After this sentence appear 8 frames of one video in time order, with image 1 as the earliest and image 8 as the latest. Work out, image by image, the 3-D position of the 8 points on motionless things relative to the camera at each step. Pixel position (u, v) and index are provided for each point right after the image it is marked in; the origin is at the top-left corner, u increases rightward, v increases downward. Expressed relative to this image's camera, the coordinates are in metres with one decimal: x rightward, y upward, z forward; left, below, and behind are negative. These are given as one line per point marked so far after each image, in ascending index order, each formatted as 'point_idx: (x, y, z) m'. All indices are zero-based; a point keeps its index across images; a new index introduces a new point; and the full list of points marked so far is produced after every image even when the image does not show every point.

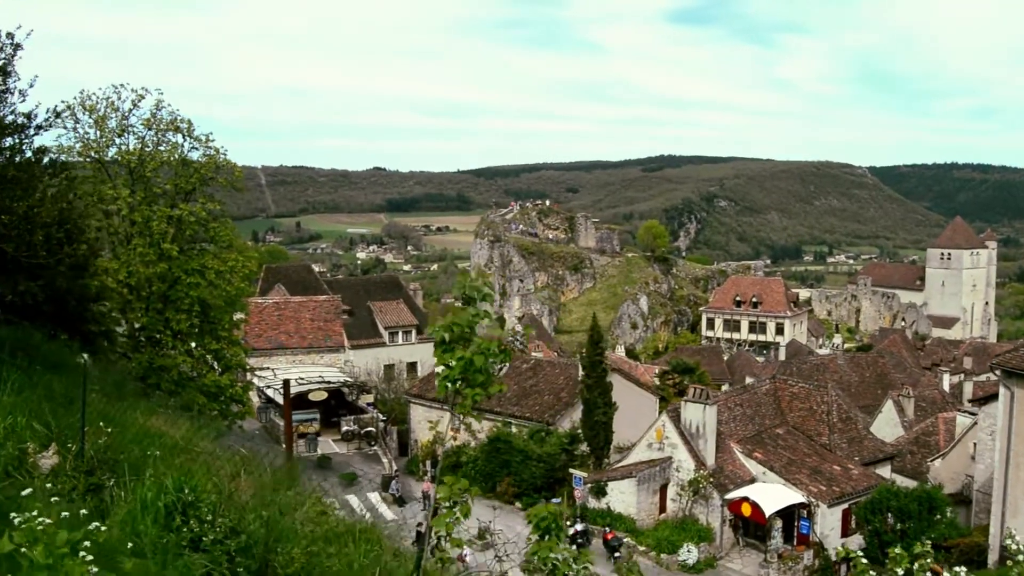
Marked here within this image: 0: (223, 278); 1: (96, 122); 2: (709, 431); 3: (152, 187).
0: (-6.4, +0.2, +19.0) m
1: (-8.9, +3.5, +18.5) m
2: (+4.5, -3.2, +19.7) m
3: (-7.9, +2.2, +19.0) m
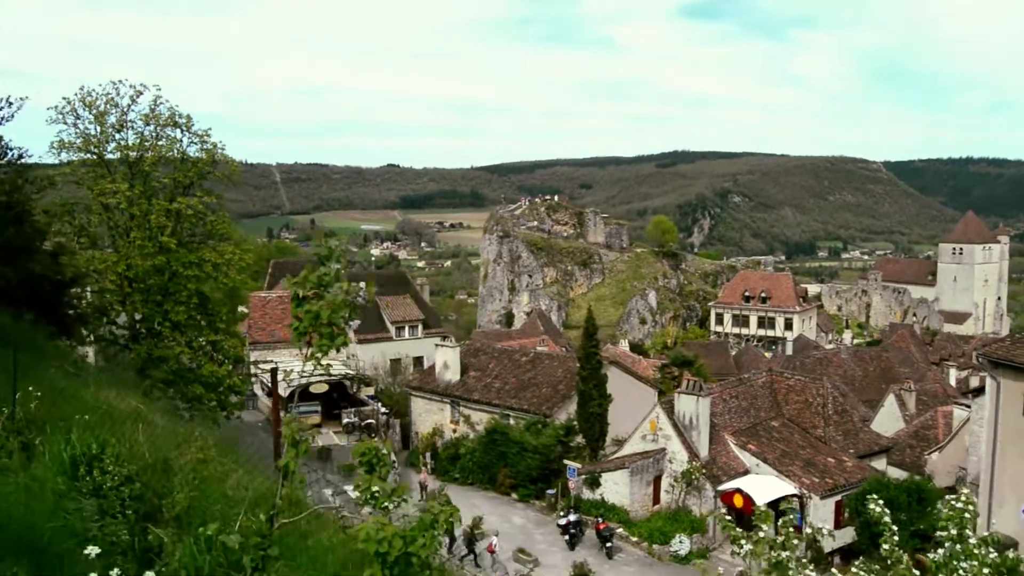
0: (-6.5, +0.4, +19.3) m
1: (-9.0, +3.7, +18.9) m
2: (+4.4, -3.1, +19.9) m
3: (-8.0, +2.4, +19.4) m
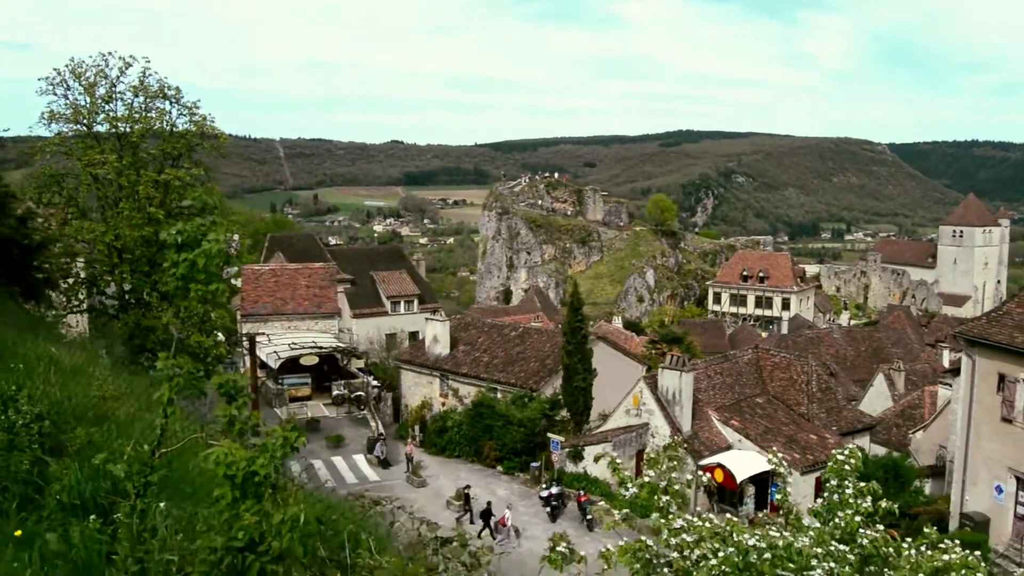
0: (-6.8, +1.0, +19.5) m
1: (-9.3, +4.4, +18.9) m
2: (+4.0, -2.5, +20.0) m
3: (-8.3, +3.1, +19.5) m
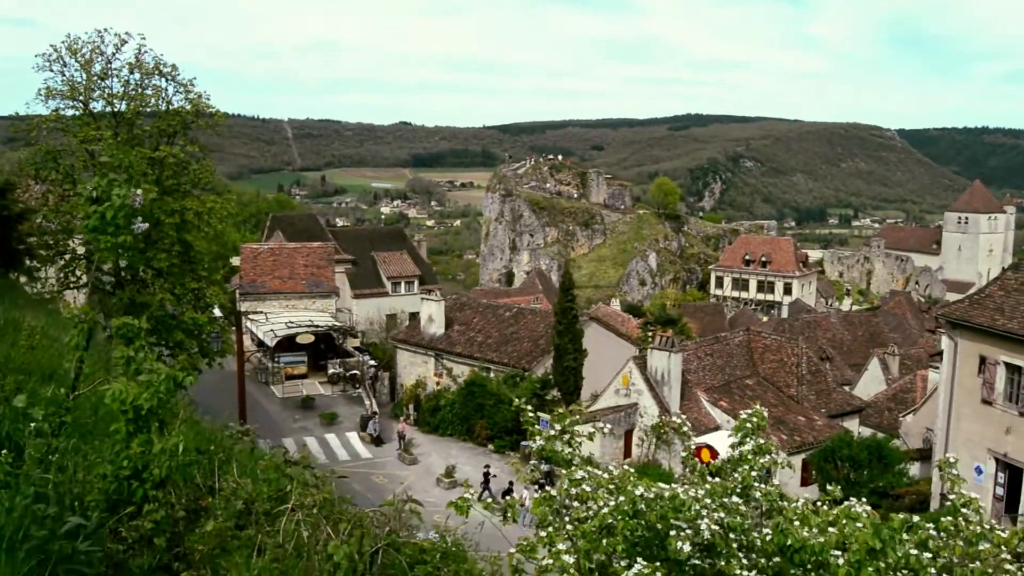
0: (-7.0, +1.5, +19.7) m
1: (-9.5, +4.9, +19.1) m
2: (+3.8, -2.1, +20.2) m
3: (-8.5, +3.6, +19.7) m
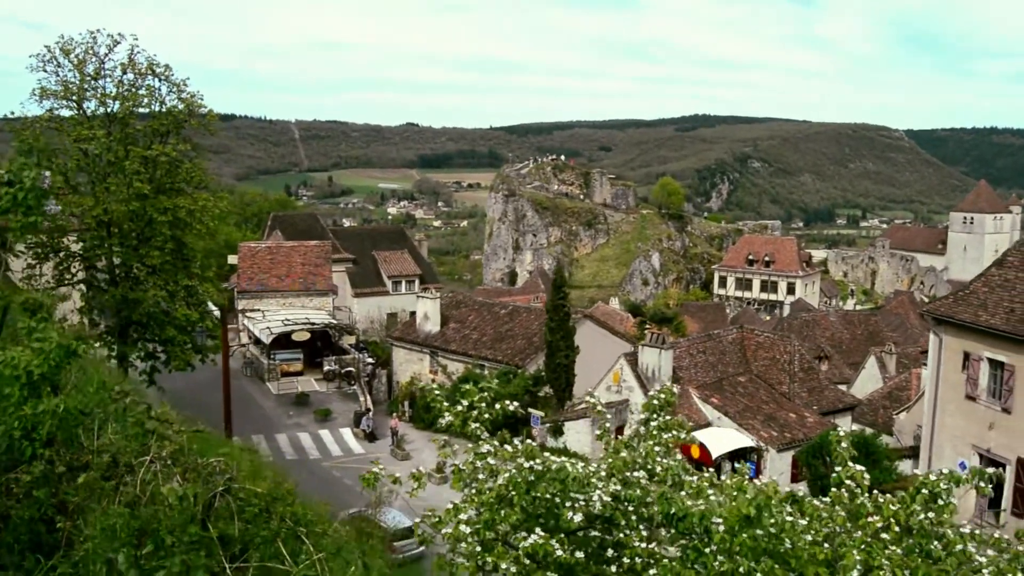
0: (-7.3, +1.6, +19.9) m
1: (-9.7, +5.0, +19.3) m
2: (+3.6, -2.0, +20.3) m
3: (-8.7, +3.7, +19.9) m
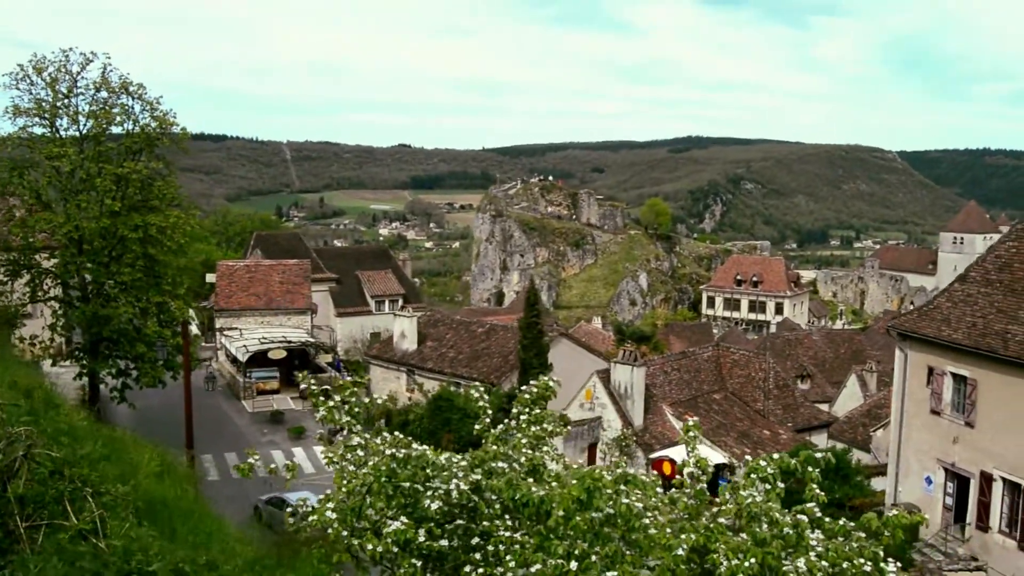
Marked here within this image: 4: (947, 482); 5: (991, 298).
0: (-7.9, +1.2, +19.9) m
1: (-10.4, +4.6, +19.4) m
2: (+2.9, -2.4, +20.2) m
3: (-9.4, +3.3, +19.9) m
4: (+7.5, -3.4, +15.1) m
5: (+8.3, -0.2, +15.0) m
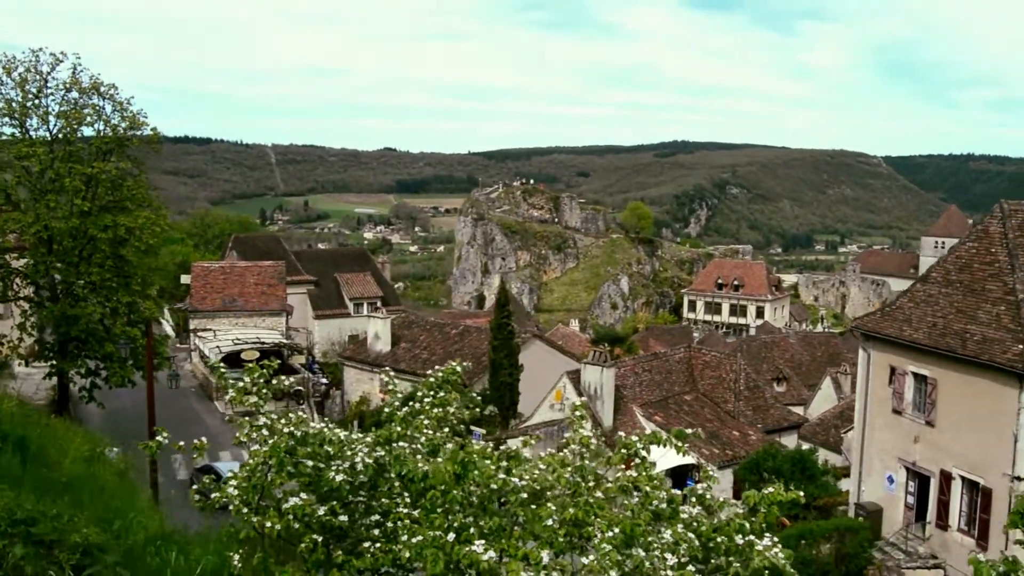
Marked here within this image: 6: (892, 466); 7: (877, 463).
0: (-8.6, +1.2, +19.8) m
1: (-11.1, +4.6, +19.3) m
2: (+2.2, -2.4, +20.3) m
3: (-10.1, +3.3, +19.8) m
4: (+6.9, -3.4, +15.2) m
5: (+7.6, -0.2, +15.1) m
6: (+6.8, -3.2, +15.5) m
7: (+6.7, -3.2, +15.8) m
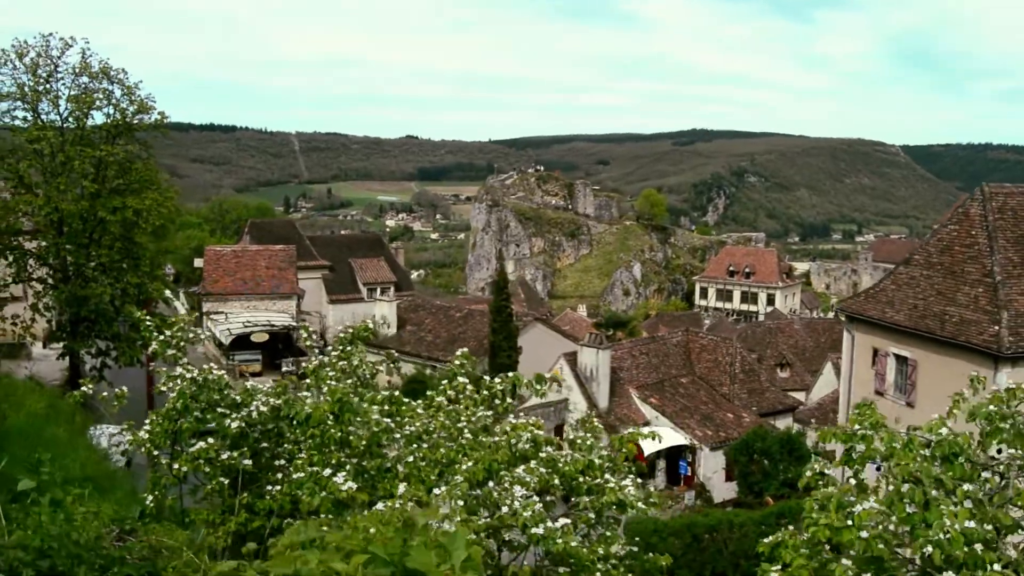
0: (-8.7, +1.7, +20.4) m
1: (-11.1, +5.0, +20.0) m
2: (+2.1, -2.1, +20.7) m
3: (-10.1, +3.7, +20.5) m
4: (+6.7, -3.1, +15.5) m
5: (+7.5, +0.1, +15.4) m
6: (+6.6, -2.9, +15.9) m
7: (+6.5, -2.9, +16.2) m
